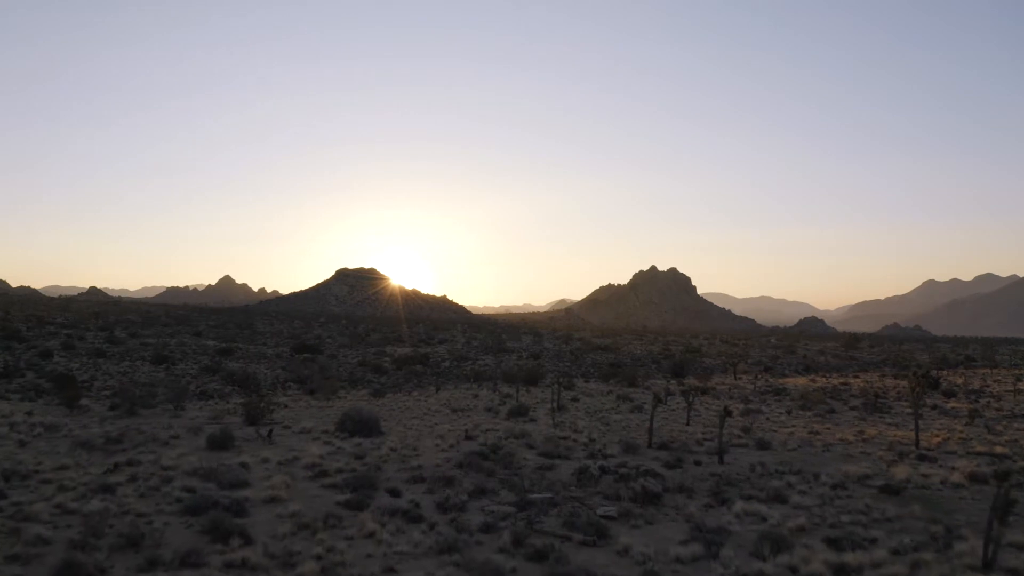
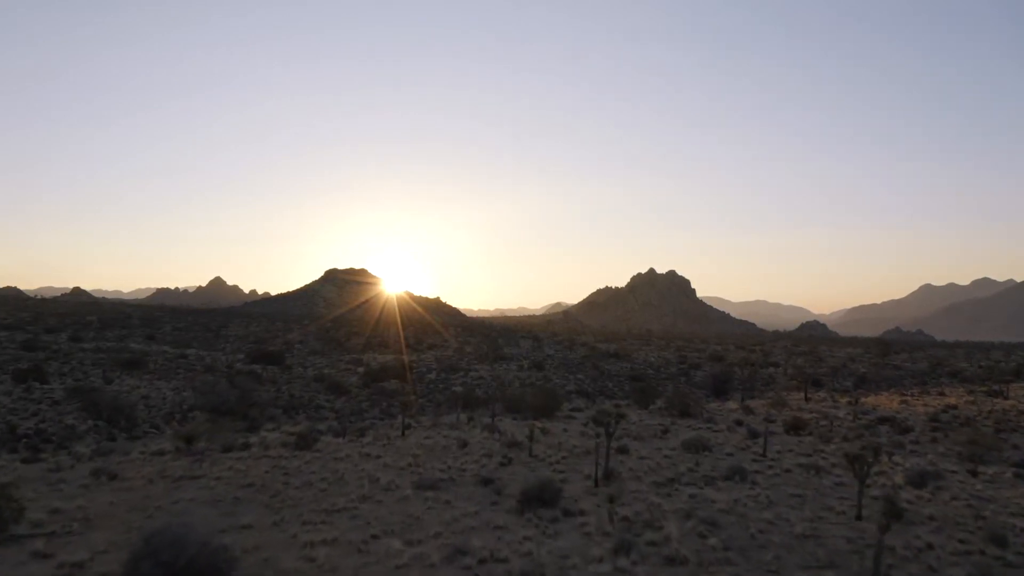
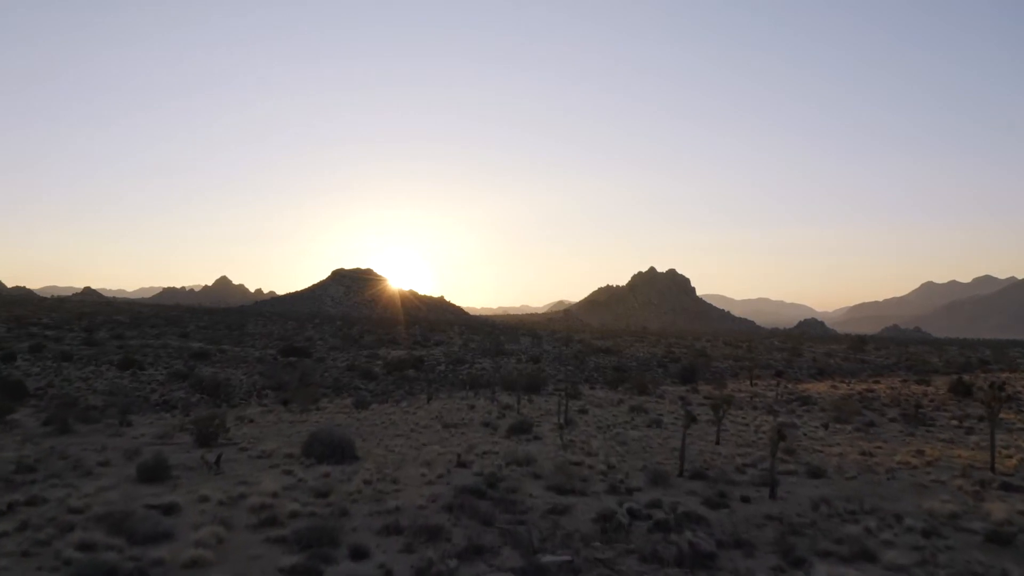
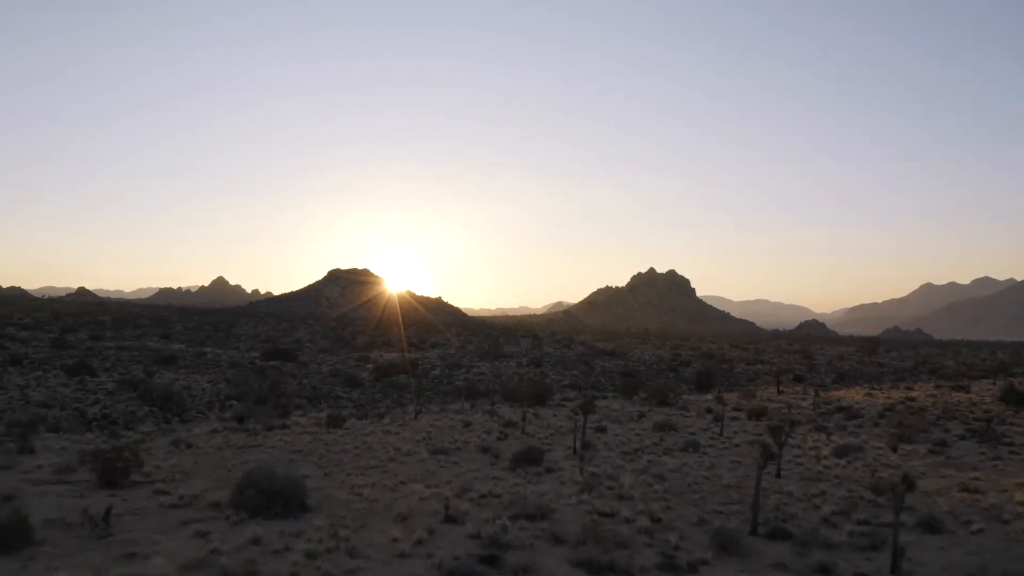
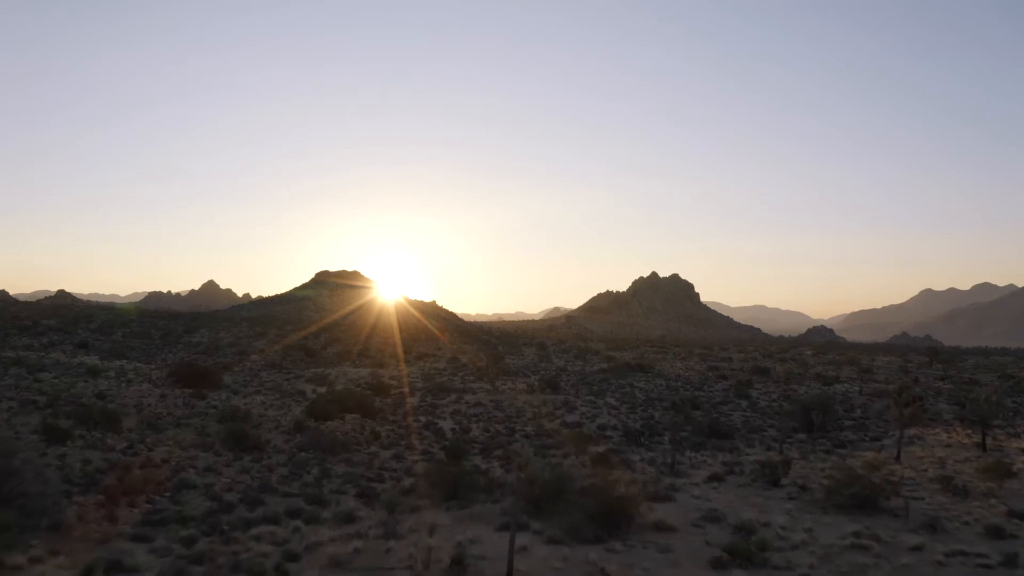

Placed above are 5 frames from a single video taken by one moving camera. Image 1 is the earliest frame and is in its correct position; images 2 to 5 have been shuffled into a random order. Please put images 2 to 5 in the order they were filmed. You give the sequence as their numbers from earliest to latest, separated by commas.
3, 4, 2, 5
